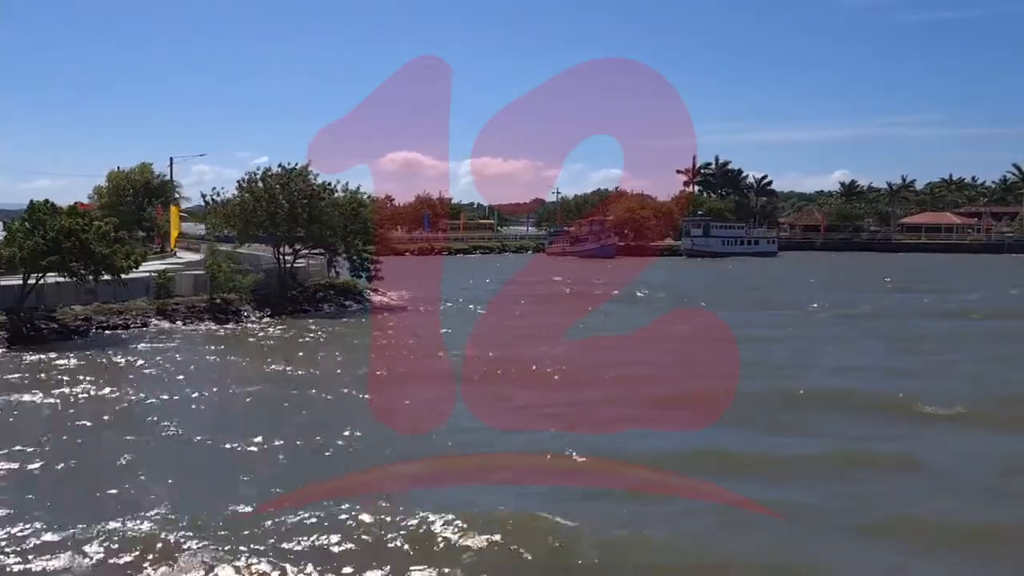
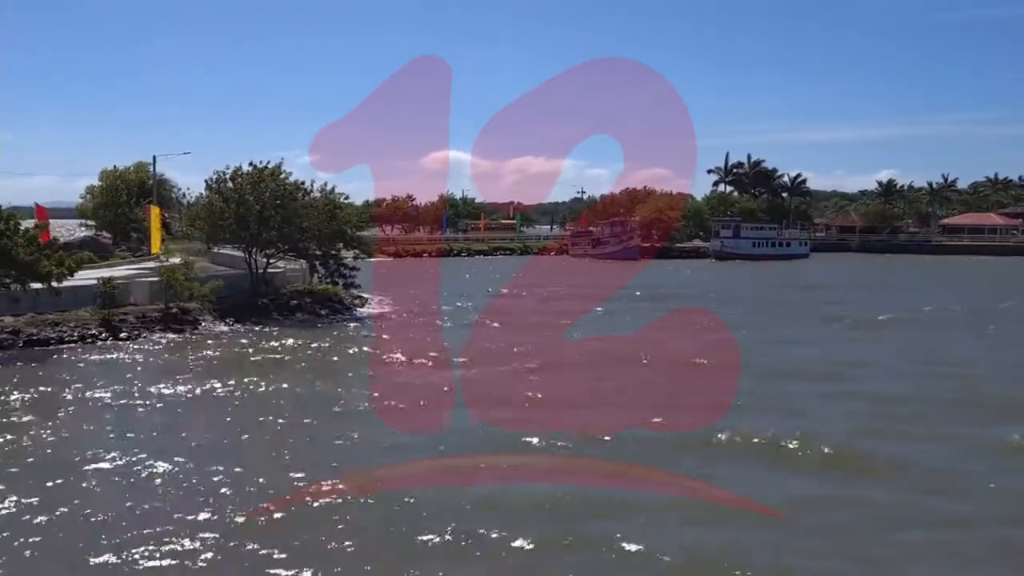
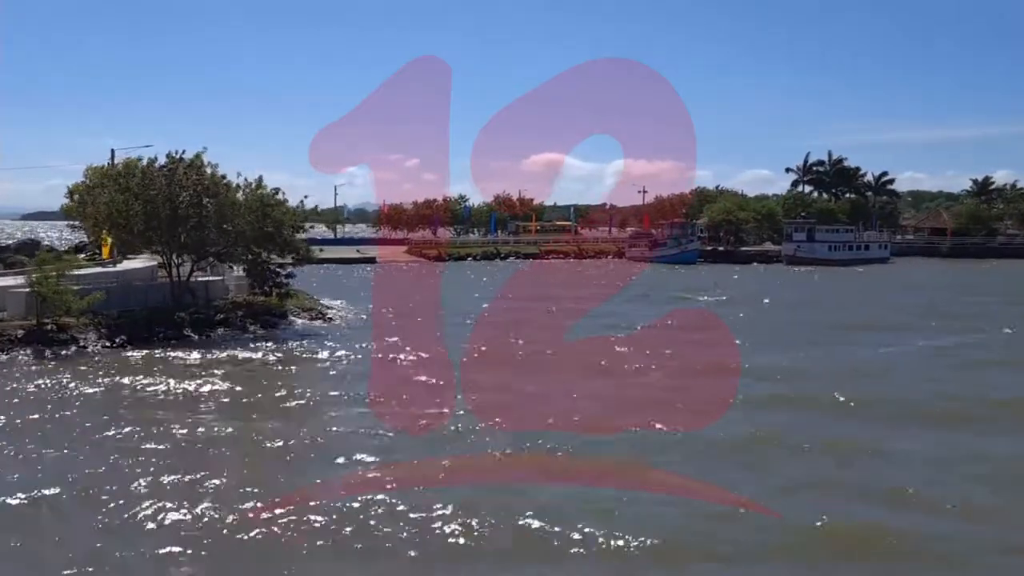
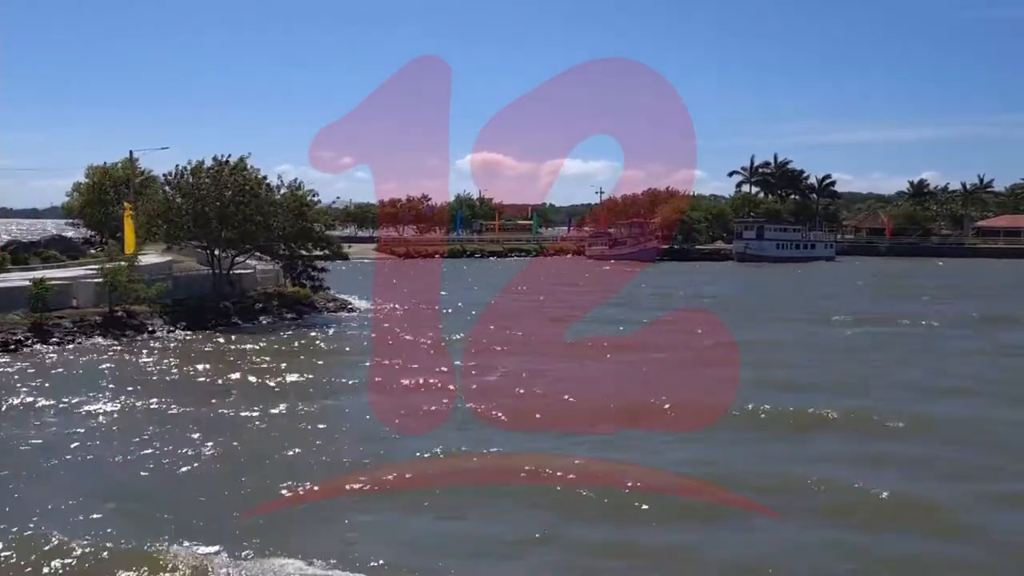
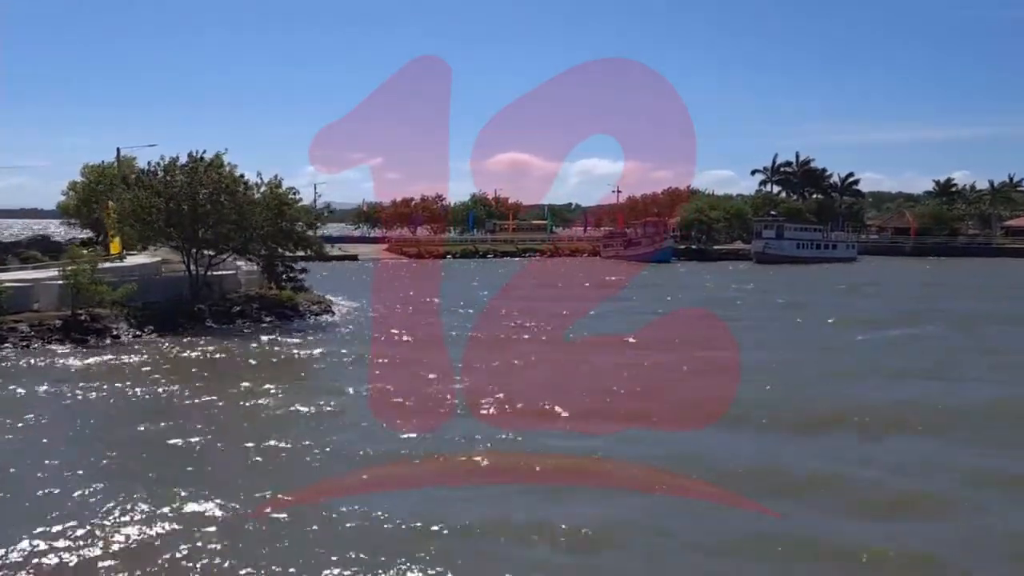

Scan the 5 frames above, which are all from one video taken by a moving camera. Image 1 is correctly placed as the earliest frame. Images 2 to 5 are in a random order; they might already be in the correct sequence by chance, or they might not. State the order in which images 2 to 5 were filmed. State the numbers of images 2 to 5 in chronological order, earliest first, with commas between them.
2, 4, 5, 3
